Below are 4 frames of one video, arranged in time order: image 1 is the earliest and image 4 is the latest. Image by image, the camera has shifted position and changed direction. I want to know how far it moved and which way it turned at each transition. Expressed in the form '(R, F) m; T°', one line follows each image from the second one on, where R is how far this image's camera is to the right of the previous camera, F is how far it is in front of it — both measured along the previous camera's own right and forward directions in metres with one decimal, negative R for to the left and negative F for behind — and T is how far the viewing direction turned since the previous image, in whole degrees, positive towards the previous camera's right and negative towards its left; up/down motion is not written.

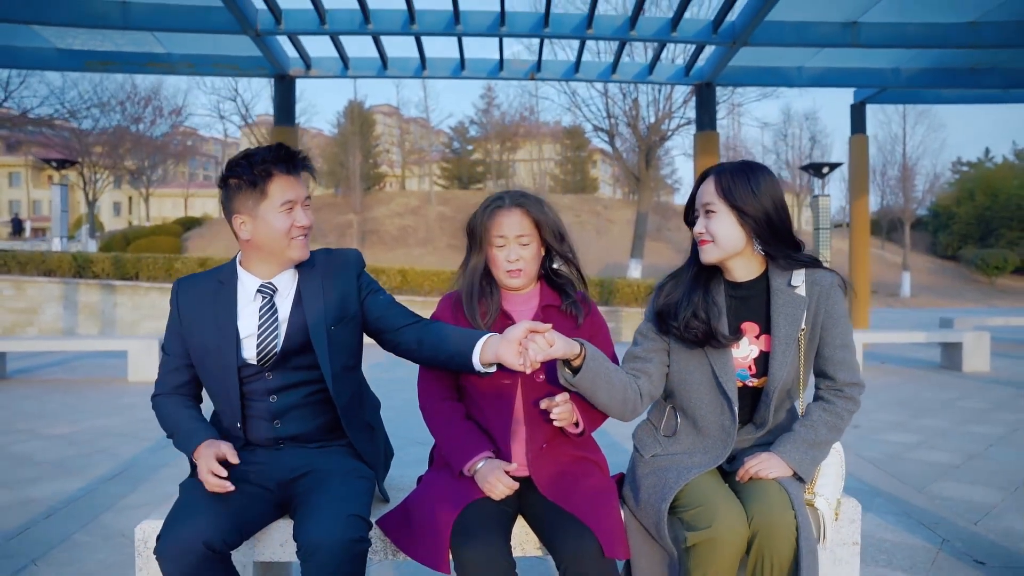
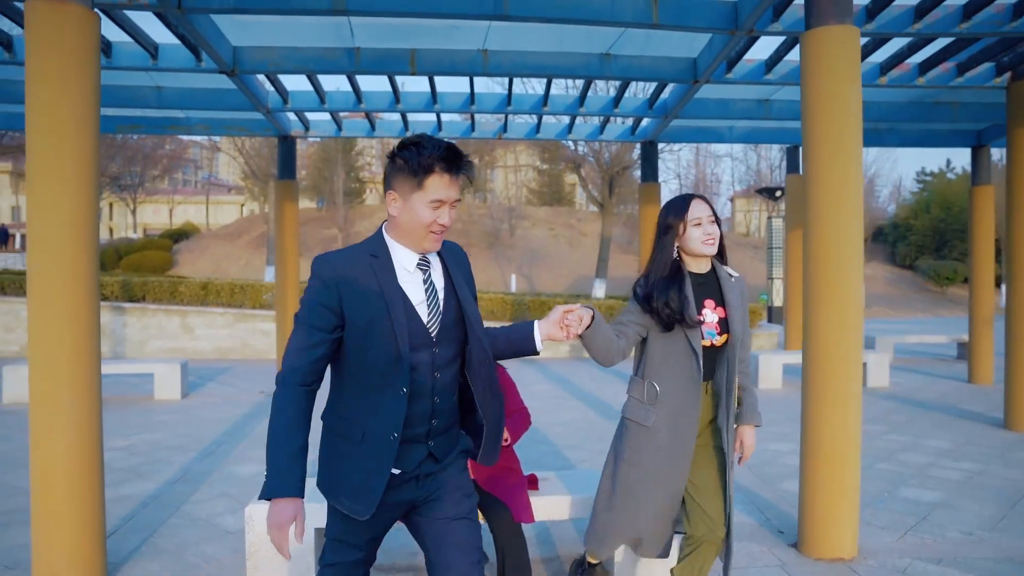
(+0.1, -1.6) m; +1°
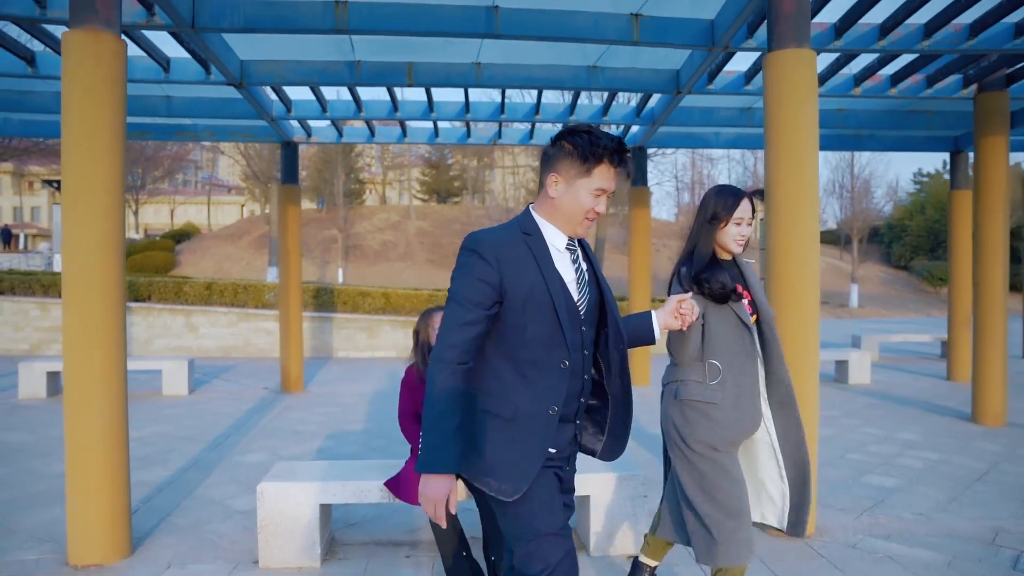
(+0.1, -0.4) m; 0°
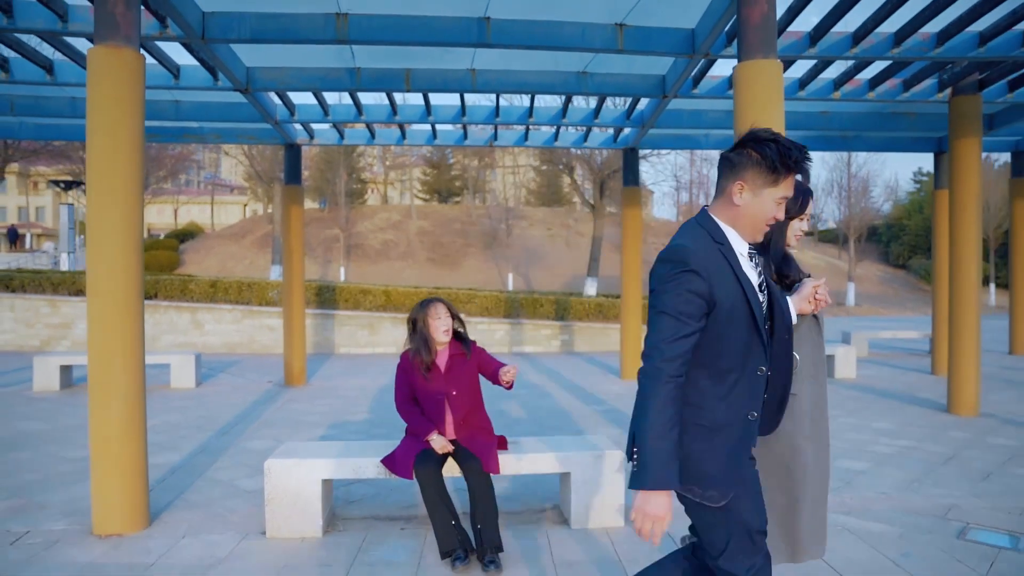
(+0.1, -0.4) m; 0°
